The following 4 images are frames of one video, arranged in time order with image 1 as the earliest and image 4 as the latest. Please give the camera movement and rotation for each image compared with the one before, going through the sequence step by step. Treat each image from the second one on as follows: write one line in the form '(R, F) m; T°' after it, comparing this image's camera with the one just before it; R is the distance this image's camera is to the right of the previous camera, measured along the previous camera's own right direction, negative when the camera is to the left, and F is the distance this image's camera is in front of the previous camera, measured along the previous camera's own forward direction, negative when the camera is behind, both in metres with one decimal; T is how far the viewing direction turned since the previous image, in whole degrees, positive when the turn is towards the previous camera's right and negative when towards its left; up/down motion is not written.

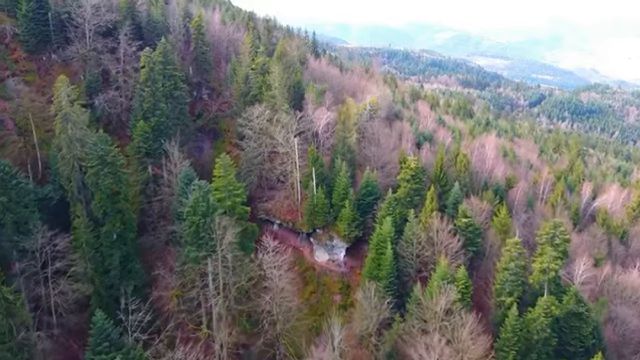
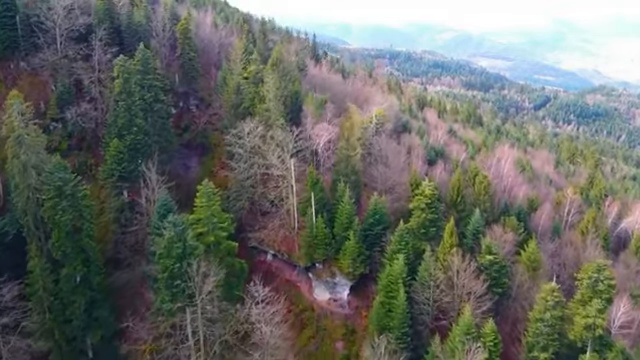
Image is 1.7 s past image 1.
(+0.1, +7.9) m; 0°
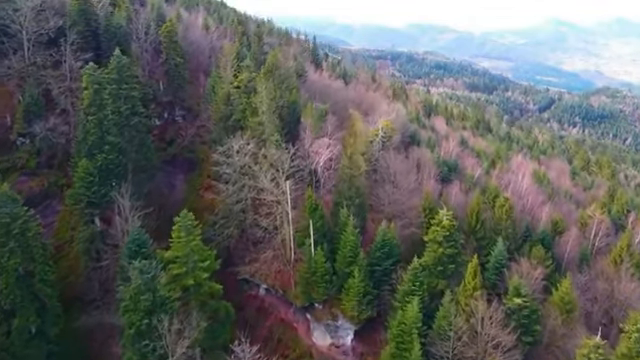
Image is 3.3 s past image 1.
(+0.1, +7.0) m; 0°
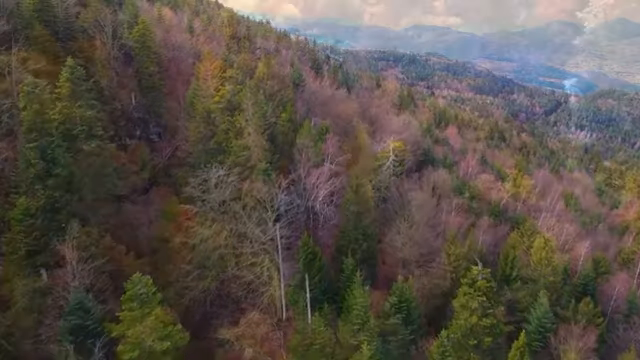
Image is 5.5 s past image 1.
(+0.2, +9.5) m; 0°
